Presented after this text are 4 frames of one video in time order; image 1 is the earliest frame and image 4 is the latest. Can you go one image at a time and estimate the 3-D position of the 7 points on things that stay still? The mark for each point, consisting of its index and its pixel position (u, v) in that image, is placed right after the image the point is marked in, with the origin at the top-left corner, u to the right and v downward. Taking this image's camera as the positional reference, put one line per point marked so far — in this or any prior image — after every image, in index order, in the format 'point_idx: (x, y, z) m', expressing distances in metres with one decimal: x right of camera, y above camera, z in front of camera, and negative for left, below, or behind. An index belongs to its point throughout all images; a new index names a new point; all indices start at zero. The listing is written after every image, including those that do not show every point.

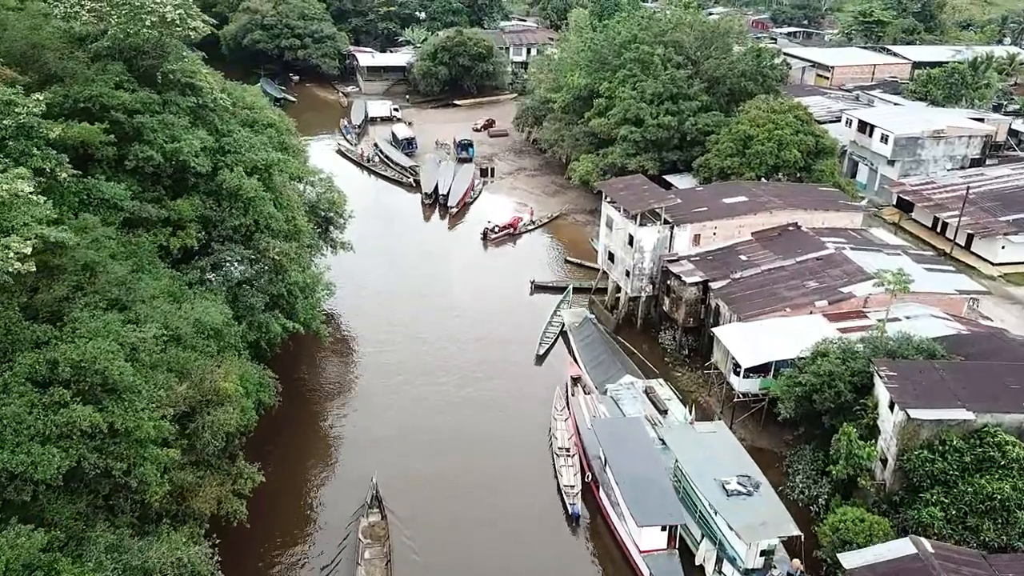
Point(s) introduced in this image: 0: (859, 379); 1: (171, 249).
0: (+9.6, -2.5, +20.0) m
1: (-9.3, +1.0, +19.7) m
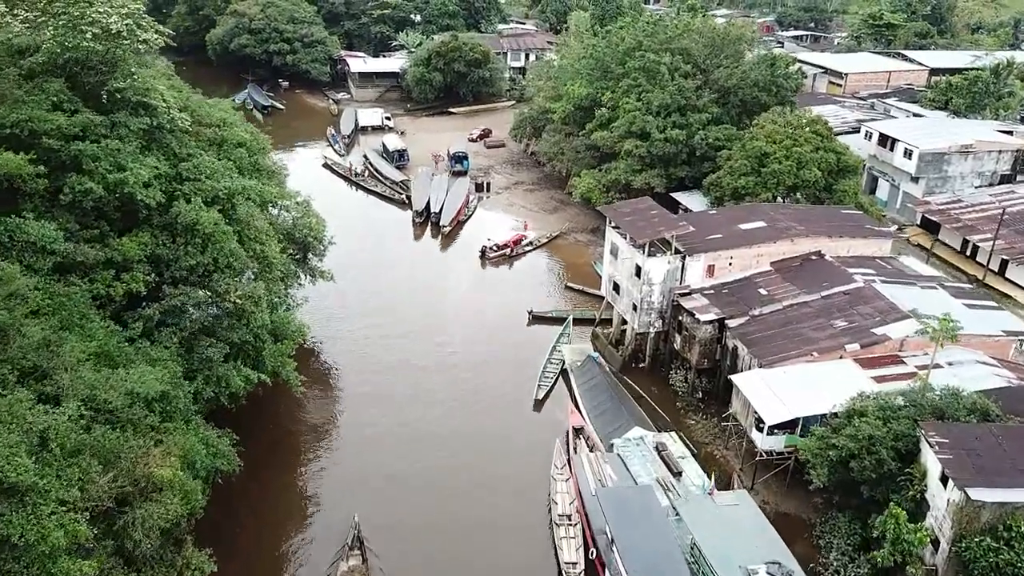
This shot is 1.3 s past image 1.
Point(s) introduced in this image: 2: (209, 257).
0: (+9.4, -3.8, +17.4) m
1: (-9.4, -0.2, +17.2) m
2: (-8.0, +0.8, +19.0) m
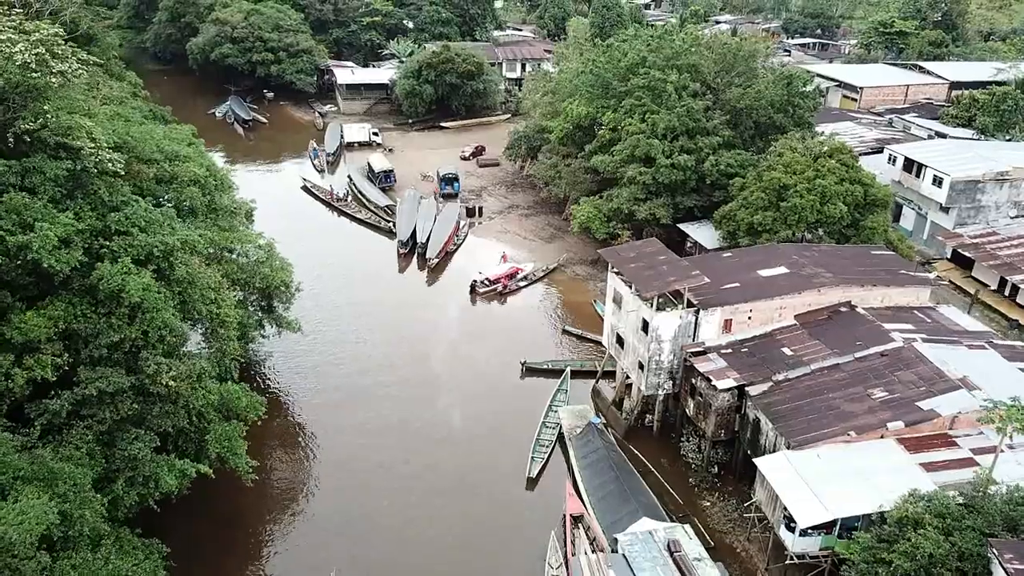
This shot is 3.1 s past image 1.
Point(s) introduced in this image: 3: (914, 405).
0: (+9.1, -5.5, +14.4) m
1: (-9.8, -1.9, +14.1) m
2: (-8.3, -0.9, +16.0) m
3: (+10.5, -3.1, +19.0) m
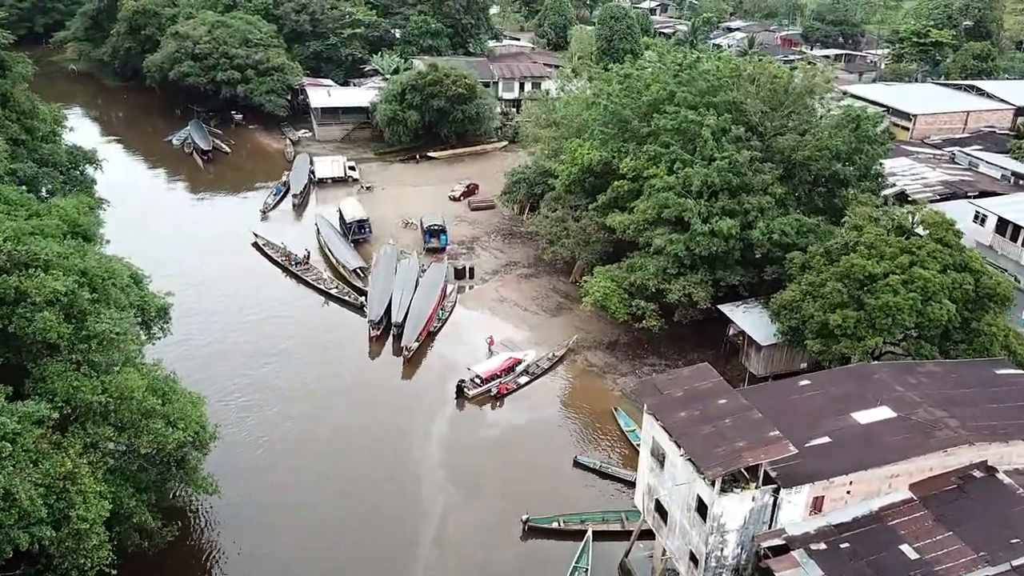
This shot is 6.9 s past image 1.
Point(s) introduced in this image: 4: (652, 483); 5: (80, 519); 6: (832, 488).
0: (+9.1, -9.0, +7.7) m
1: (-9.8, -5.5, +7.4) m
2: (-8.3, -4.5, +9.2) m
3: (+10.5, -6.5, +12.3) m
4: (+3.3, -4.7, +17.1) m
5: (-7.7, -4.2, +12.9) m
6: (+6.7, -4.2, +15.3) m
